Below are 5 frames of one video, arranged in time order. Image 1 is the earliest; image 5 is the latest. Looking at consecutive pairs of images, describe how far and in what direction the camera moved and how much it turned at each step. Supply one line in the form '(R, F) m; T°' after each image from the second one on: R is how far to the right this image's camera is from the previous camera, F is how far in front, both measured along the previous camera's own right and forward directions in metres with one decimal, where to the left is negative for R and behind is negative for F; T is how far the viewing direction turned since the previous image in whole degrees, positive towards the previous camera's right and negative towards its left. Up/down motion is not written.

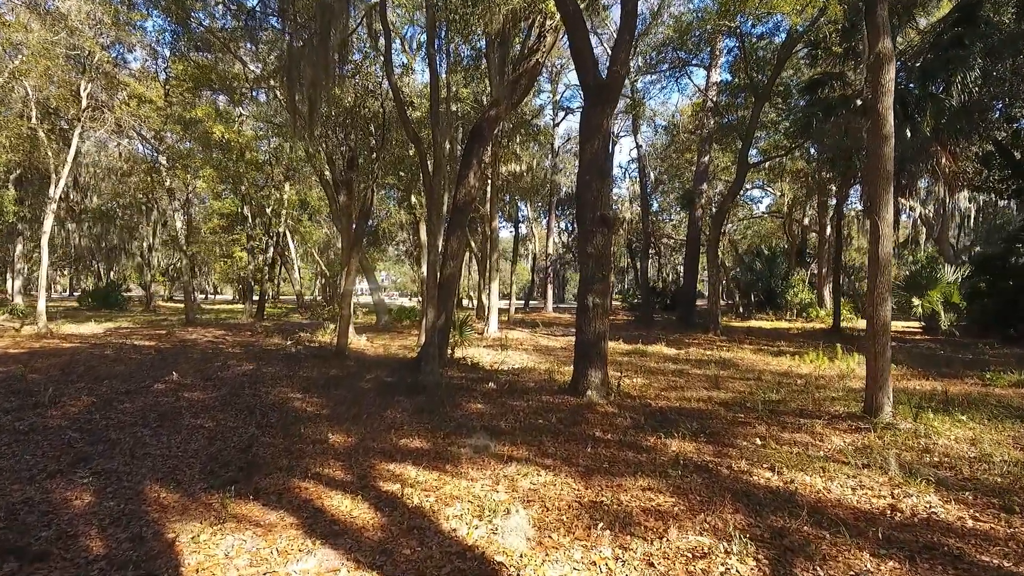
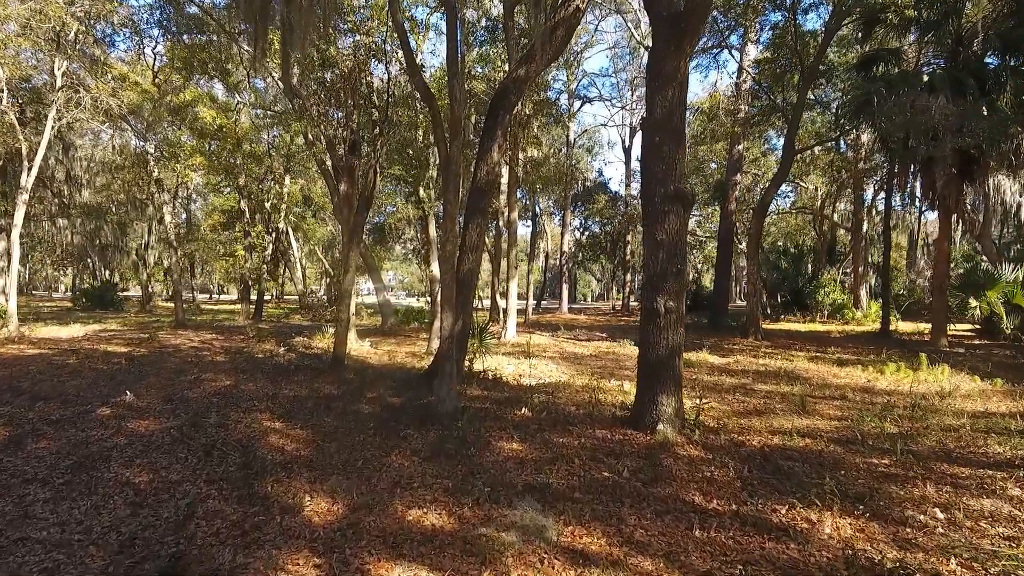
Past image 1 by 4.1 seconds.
(-0.3, +1.5) m; -1°
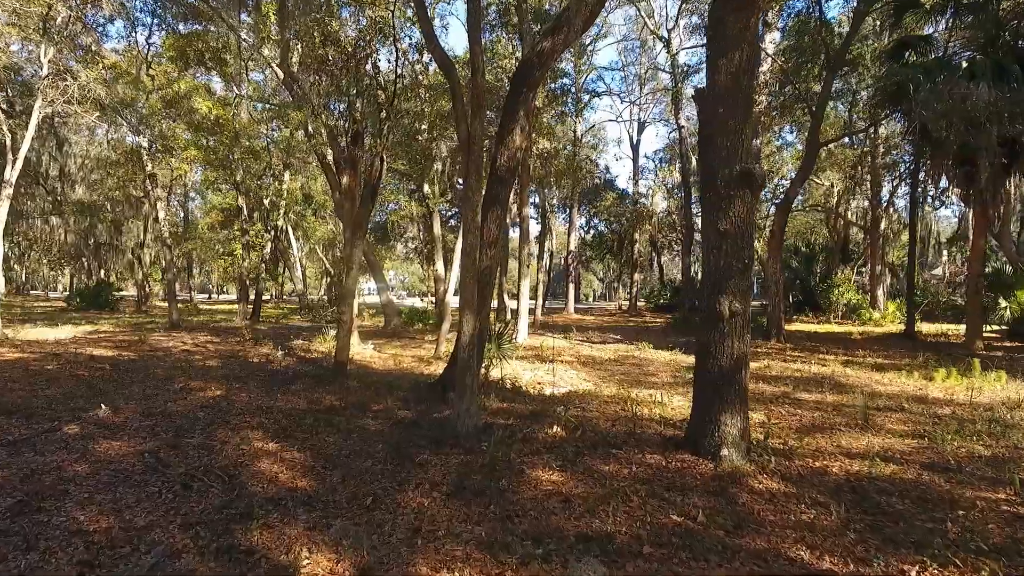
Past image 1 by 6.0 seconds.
(-0.3, +0.7) m; 0°
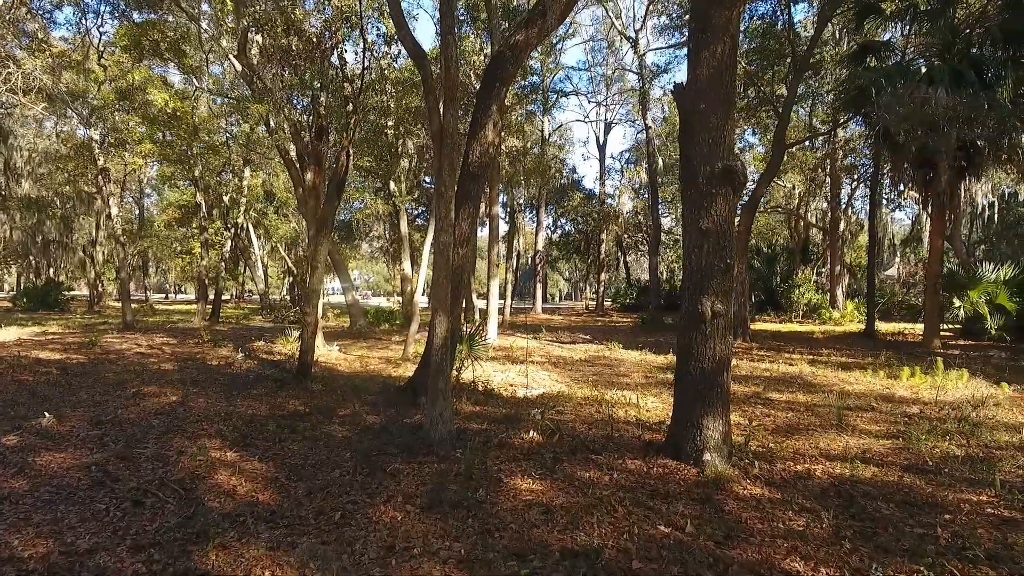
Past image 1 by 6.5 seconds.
(0.0, +0.2) m; +3°
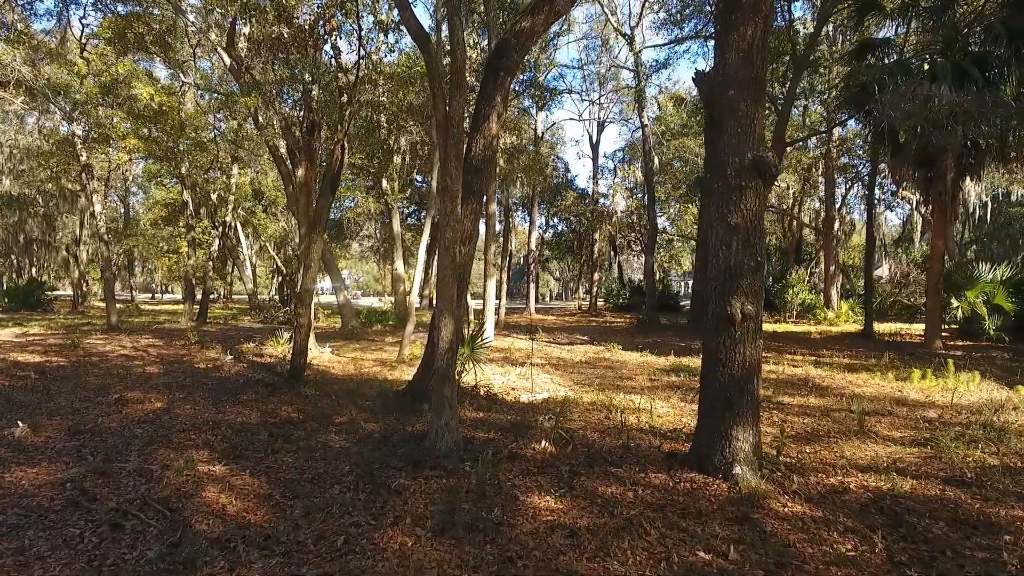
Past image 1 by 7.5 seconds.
(-0.2, +0.3) m; +1°
